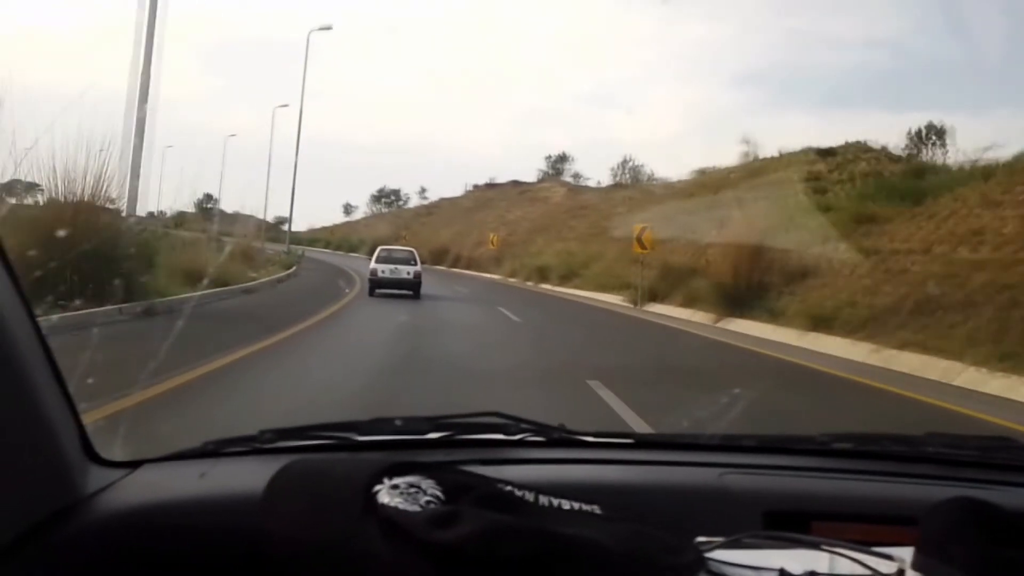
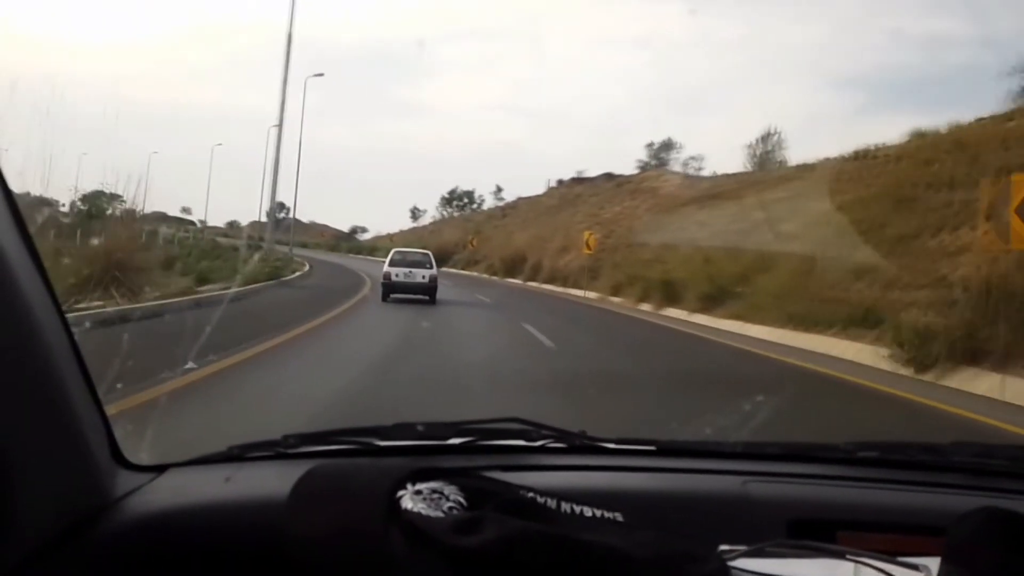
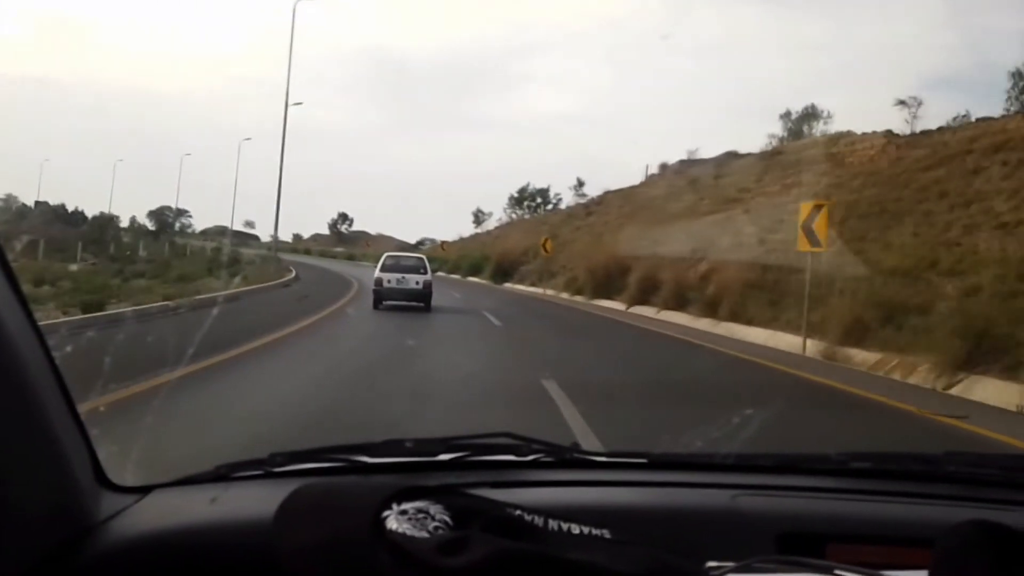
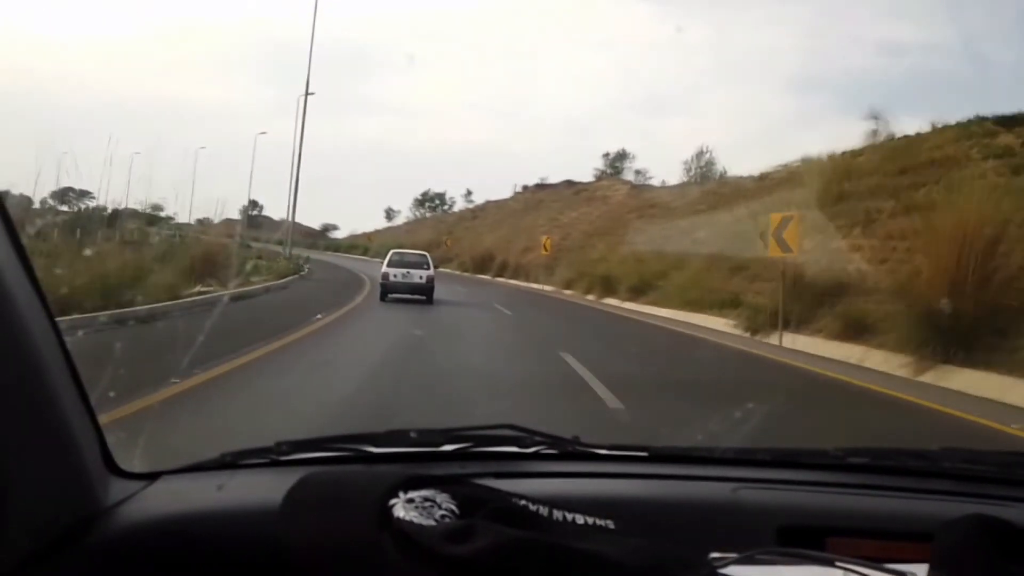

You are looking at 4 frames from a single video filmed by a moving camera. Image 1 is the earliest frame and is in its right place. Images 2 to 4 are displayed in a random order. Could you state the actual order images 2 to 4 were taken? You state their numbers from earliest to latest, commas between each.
4, 2, 3
